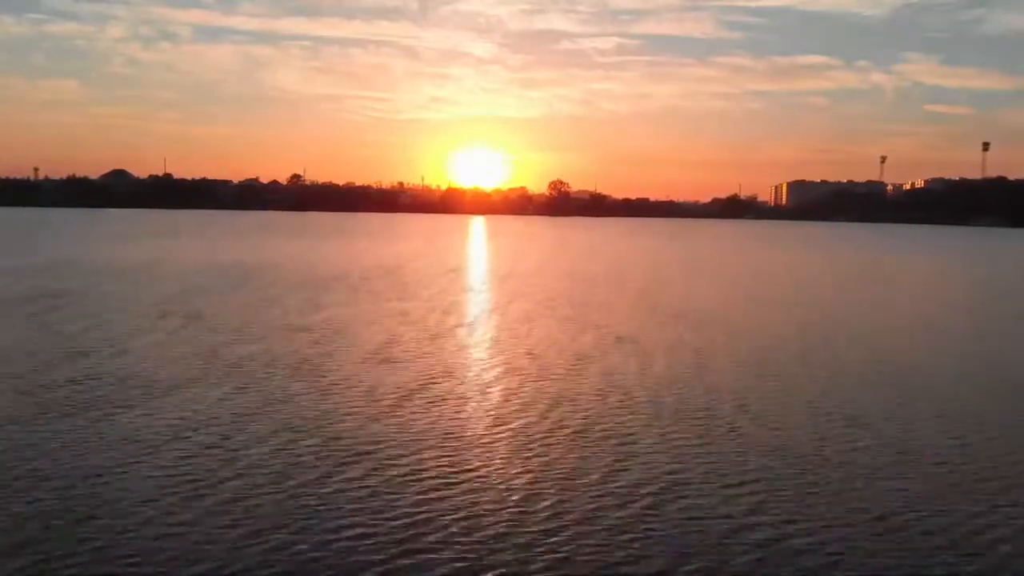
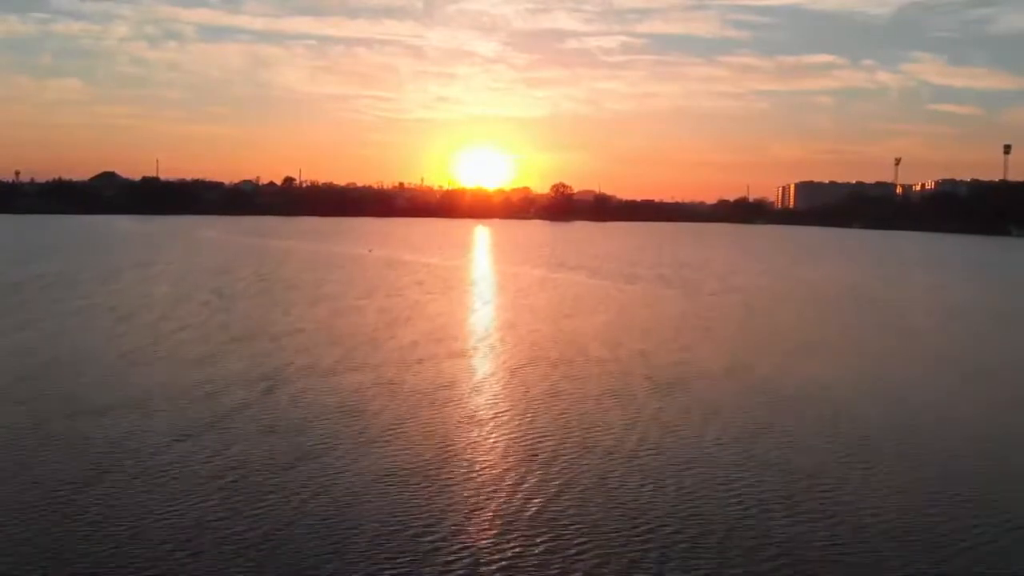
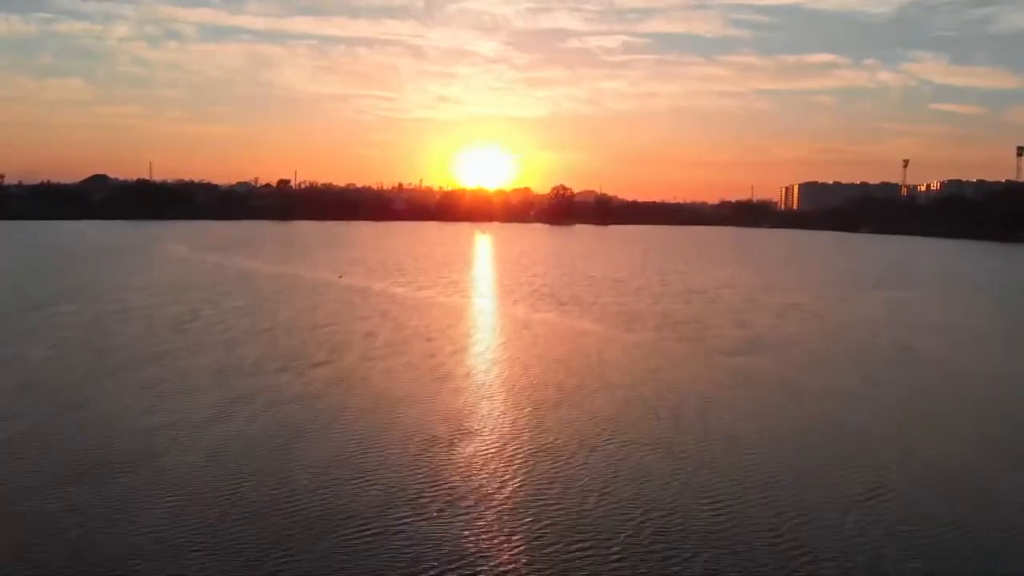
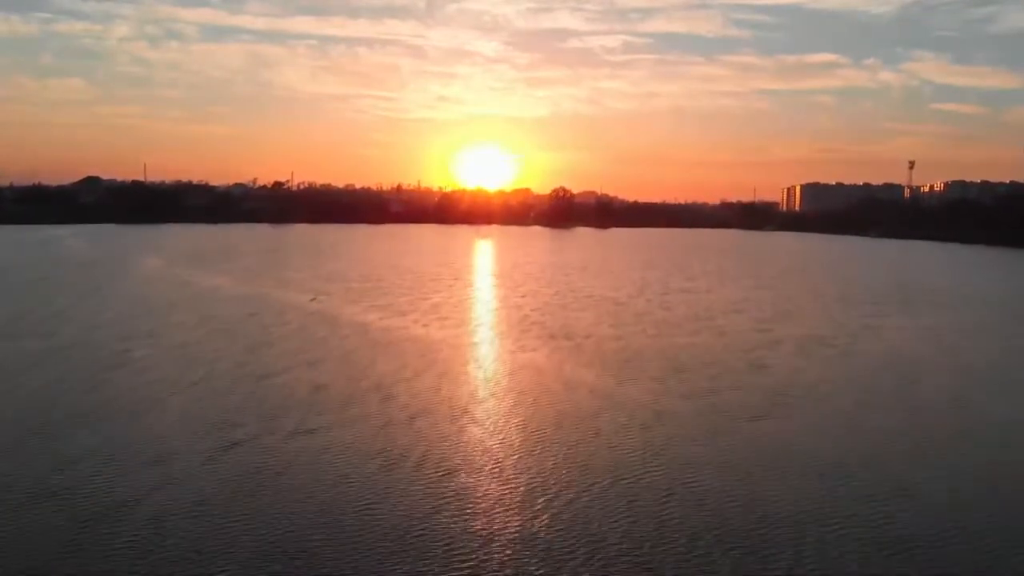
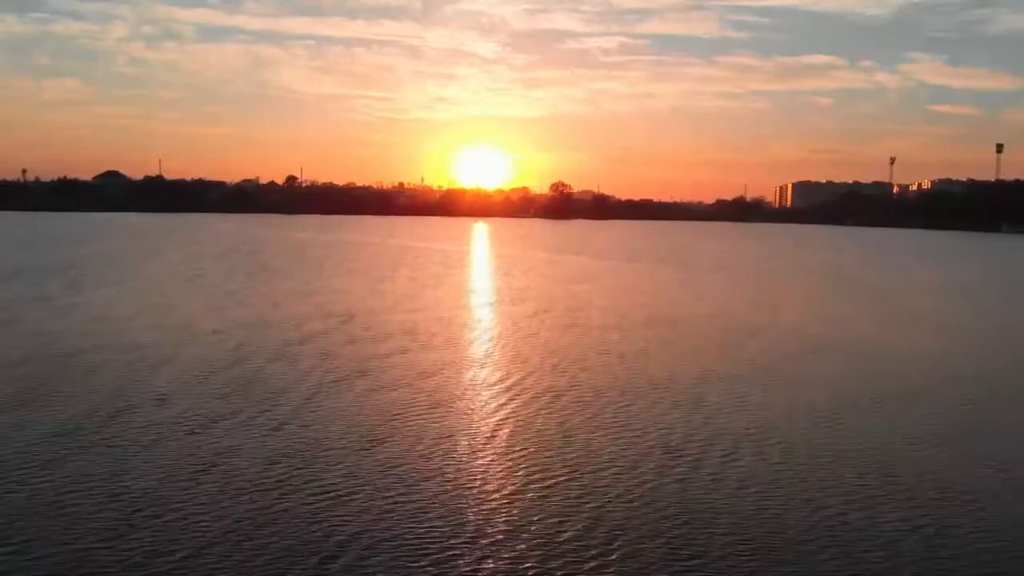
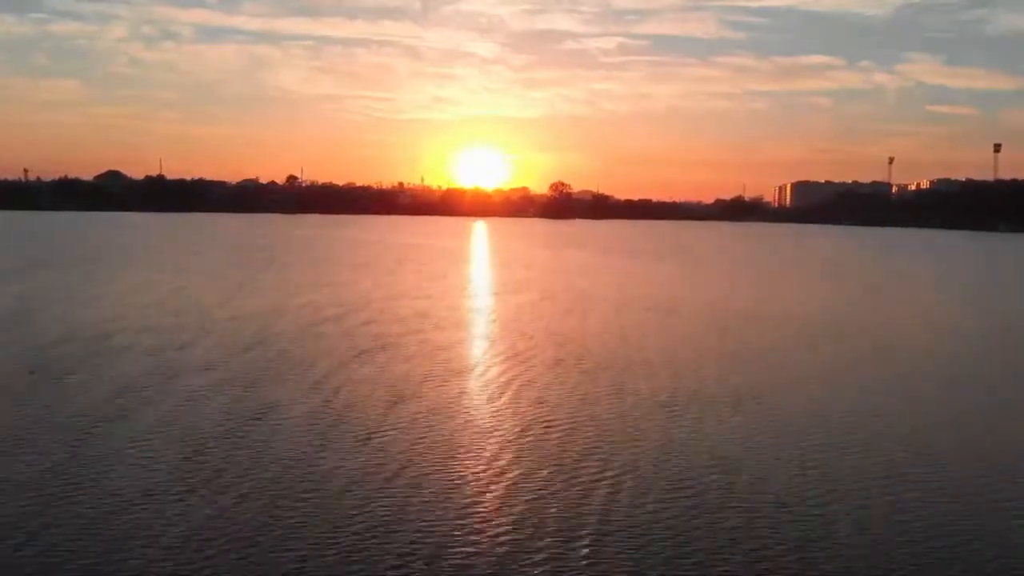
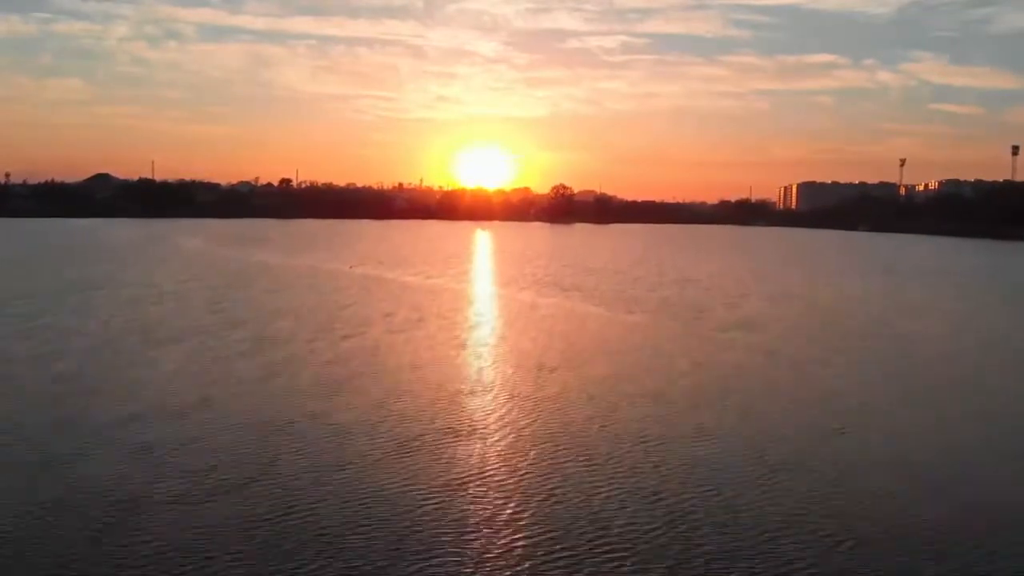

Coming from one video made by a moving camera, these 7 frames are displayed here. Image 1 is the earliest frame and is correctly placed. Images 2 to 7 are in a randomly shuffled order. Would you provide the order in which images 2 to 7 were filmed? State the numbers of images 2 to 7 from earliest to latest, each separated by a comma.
6, 5, 2, 7, 3, 4
